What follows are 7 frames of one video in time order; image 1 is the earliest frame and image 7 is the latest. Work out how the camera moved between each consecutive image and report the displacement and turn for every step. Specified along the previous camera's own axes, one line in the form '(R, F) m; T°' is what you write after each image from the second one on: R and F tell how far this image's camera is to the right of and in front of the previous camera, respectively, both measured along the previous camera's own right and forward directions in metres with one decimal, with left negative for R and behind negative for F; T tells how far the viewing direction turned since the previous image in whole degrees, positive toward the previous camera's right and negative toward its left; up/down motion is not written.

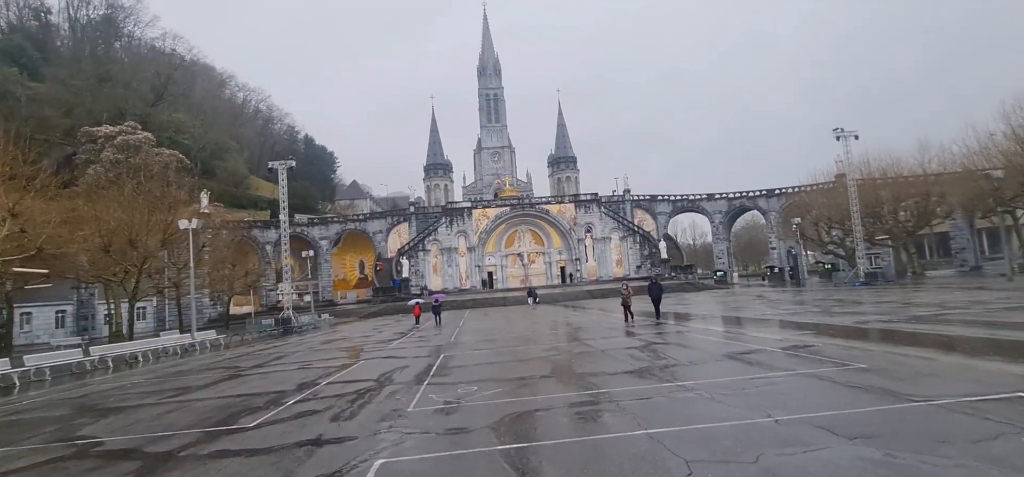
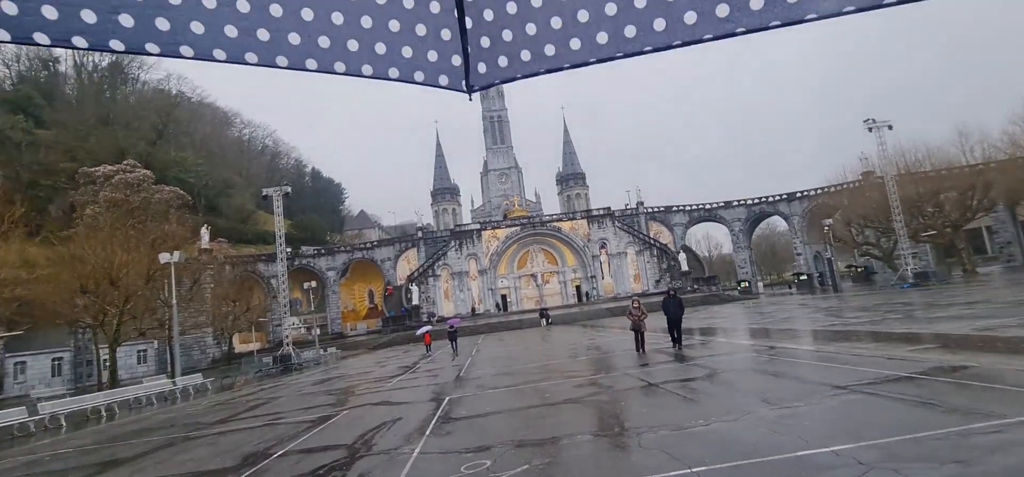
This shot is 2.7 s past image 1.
(-0.1, +1.9) m; -1°
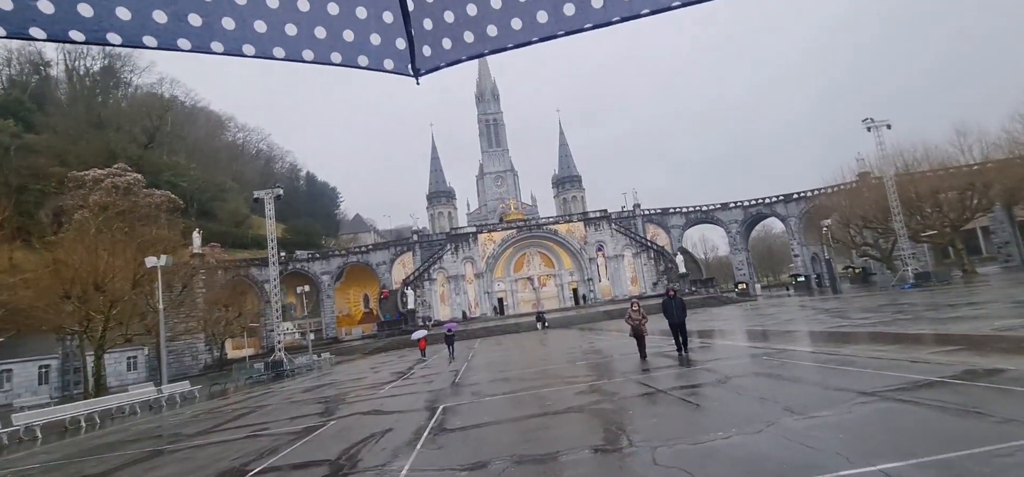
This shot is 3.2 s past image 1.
(0.0, +0.4) m; 0°
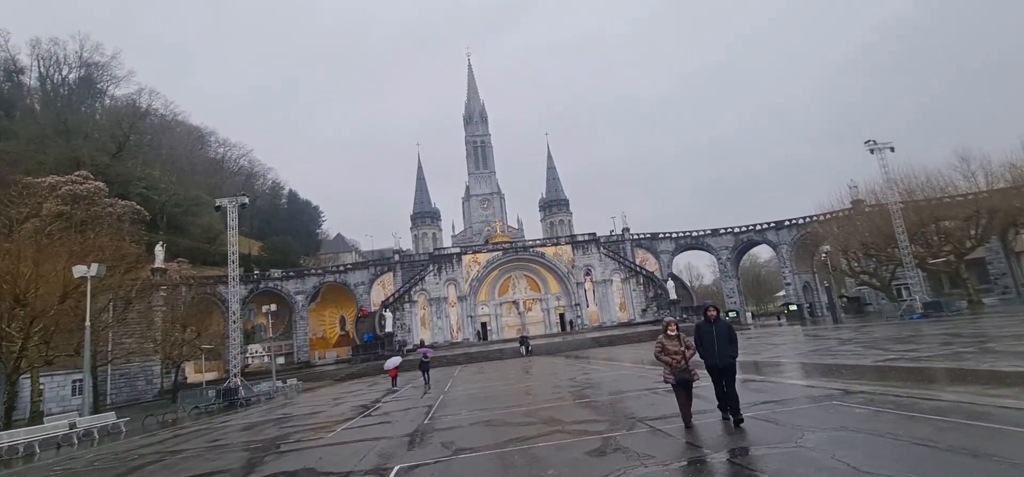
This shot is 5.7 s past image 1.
(0.0, +1.8) m; +2°
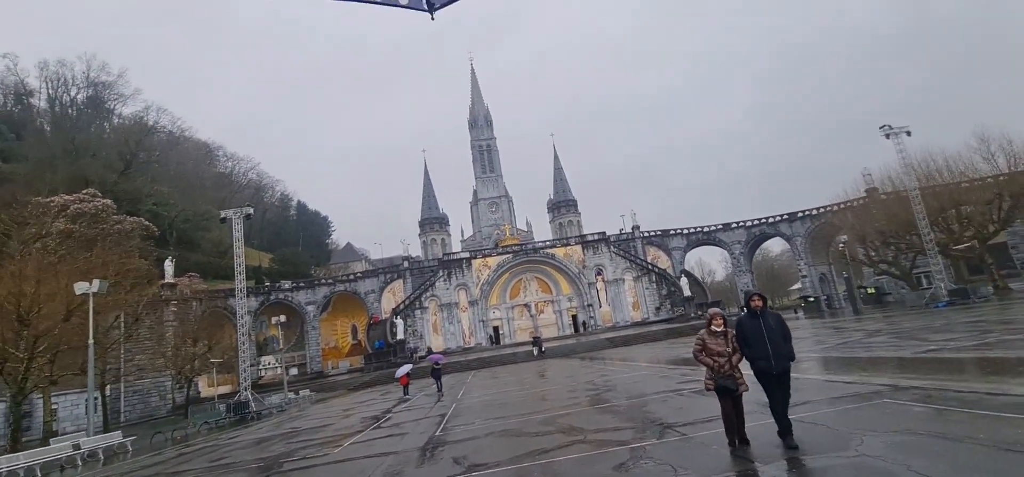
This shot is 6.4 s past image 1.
(0.0, +0.5) m; -1°
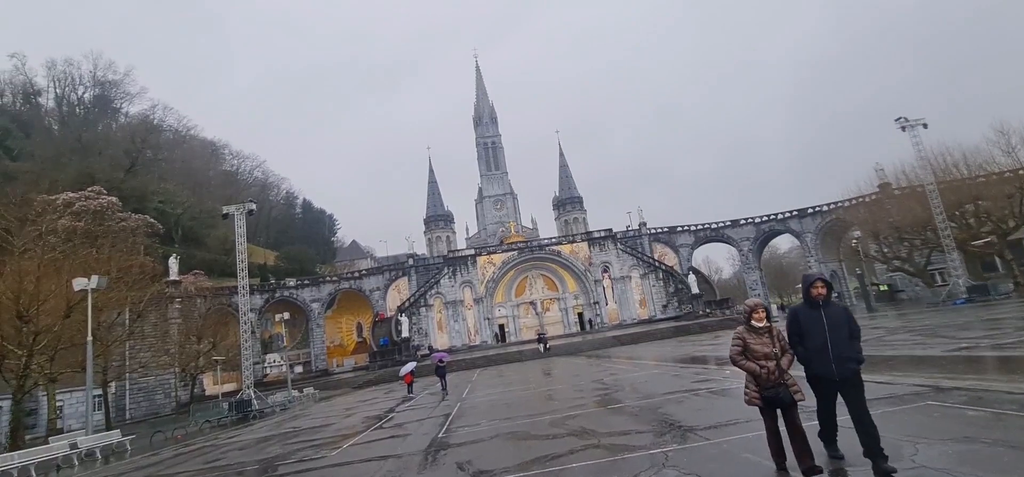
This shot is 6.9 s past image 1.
(0.0, +0.4) m; -1°
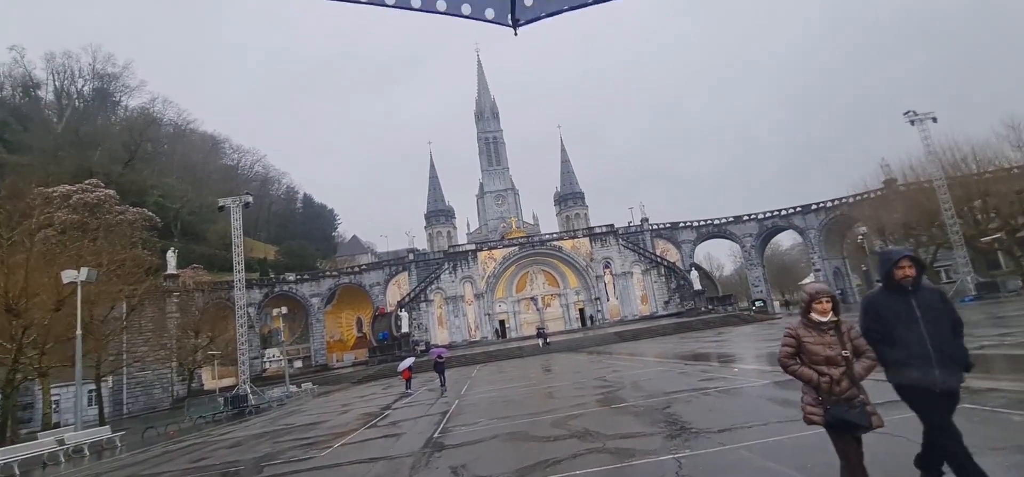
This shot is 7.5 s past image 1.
(0.0, +0.4) m; 0°
